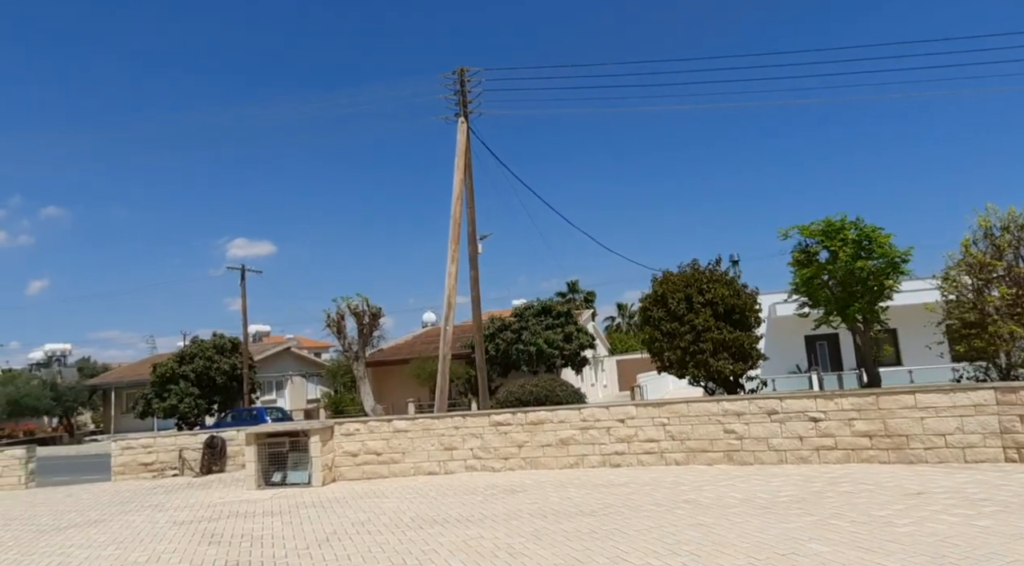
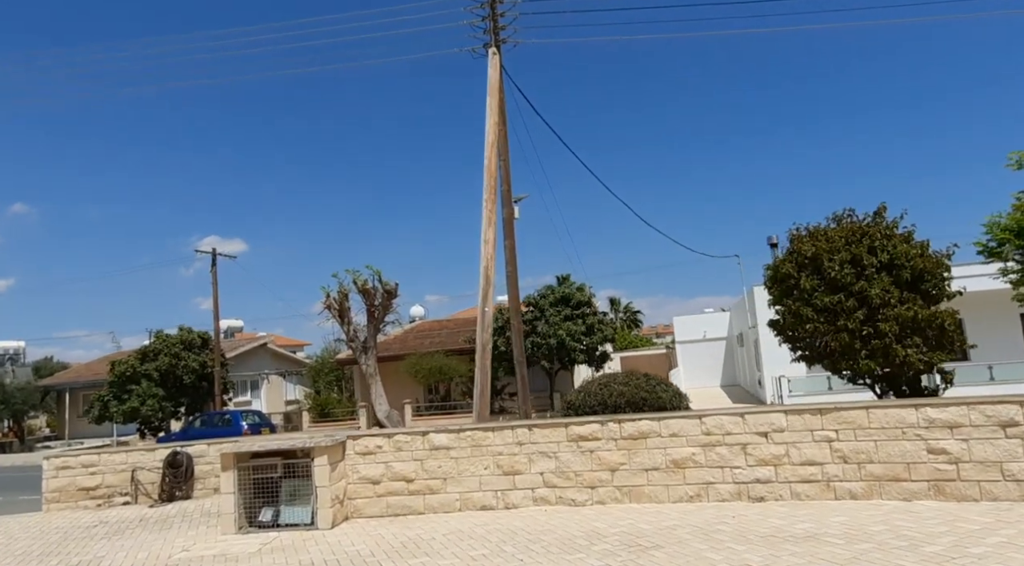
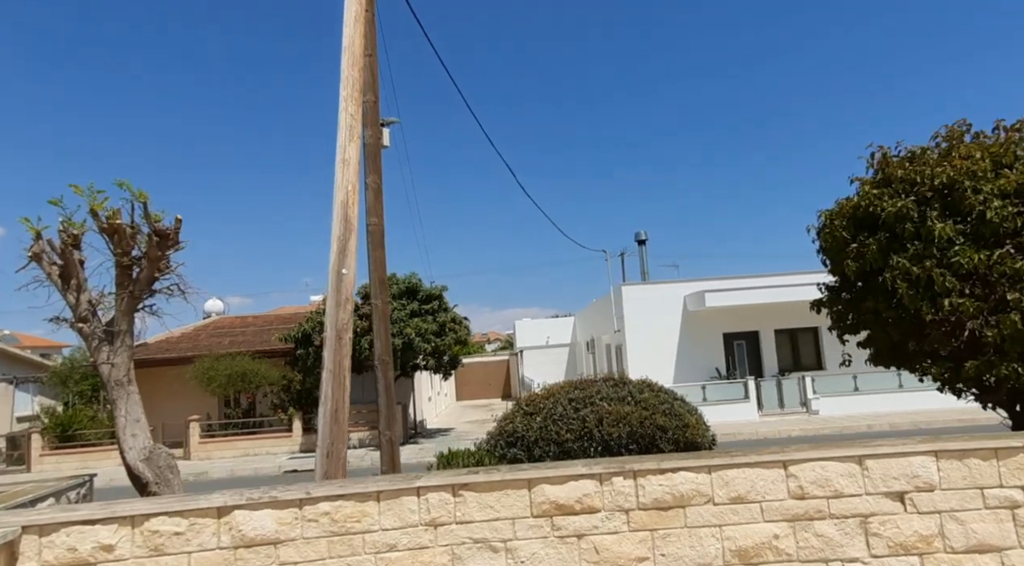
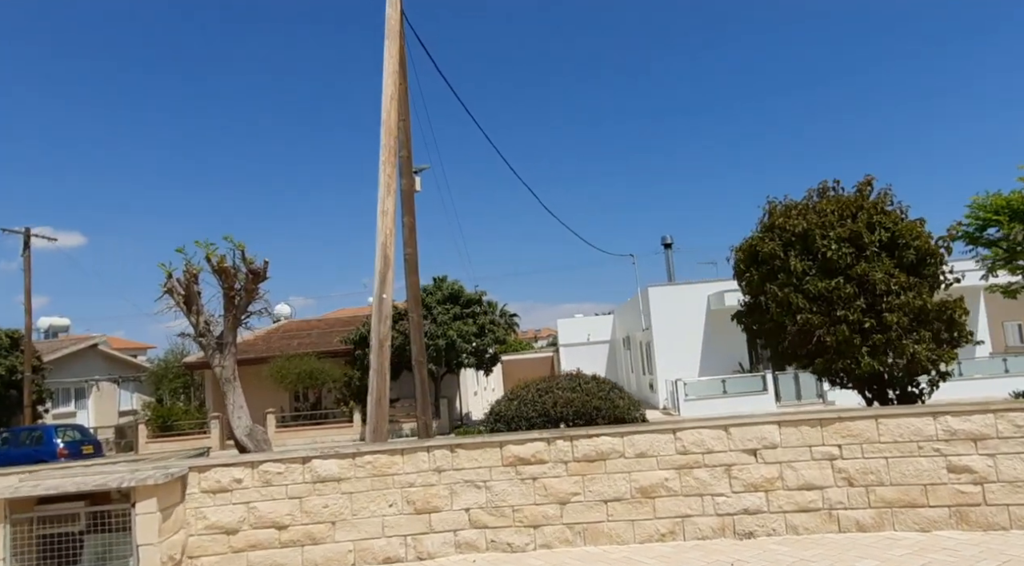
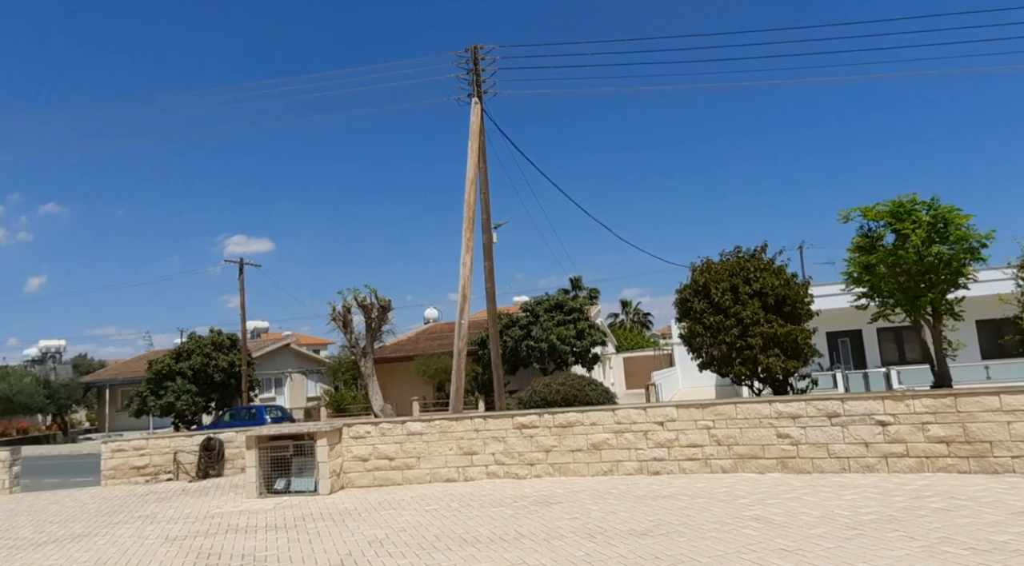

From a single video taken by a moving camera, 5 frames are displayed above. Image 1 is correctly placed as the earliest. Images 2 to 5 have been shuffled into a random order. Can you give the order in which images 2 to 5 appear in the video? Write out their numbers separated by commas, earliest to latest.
5, 2, 4, 3
